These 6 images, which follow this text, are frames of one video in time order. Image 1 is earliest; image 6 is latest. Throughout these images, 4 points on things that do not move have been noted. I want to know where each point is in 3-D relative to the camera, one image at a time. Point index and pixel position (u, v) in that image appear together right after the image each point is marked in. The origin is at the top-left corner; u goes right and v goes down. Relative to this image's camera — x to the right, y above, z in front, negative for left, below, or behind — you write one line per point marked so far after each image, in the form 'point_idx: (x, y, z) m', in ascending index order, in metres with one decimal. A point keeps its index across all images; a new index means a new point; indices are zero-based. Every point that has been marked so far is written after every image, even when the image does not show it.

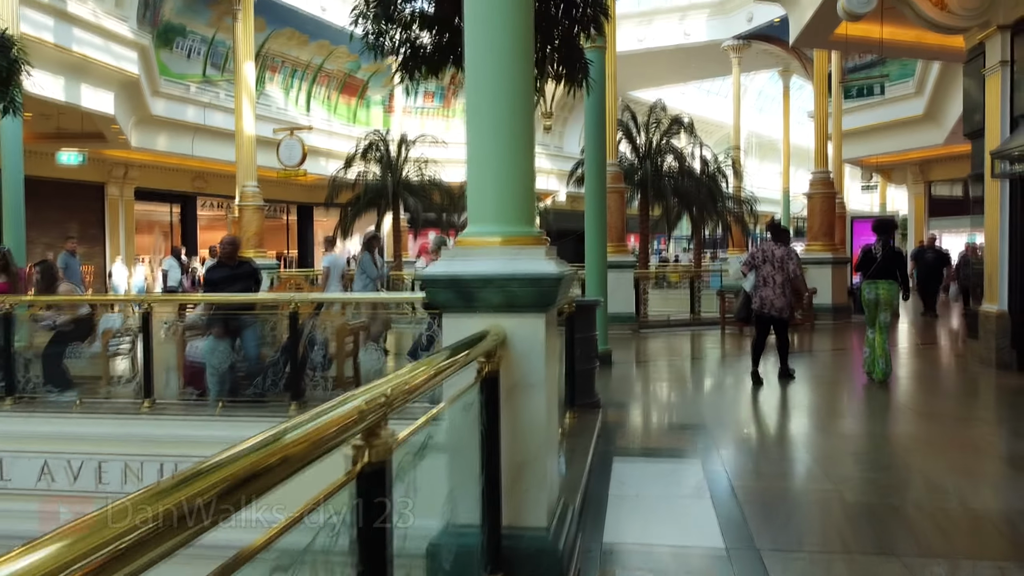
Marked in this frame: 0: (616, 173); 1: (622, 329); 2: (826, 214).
0: (+1.5, +1.7, +11.0) m
1: (+1.7, -0.6, +11.4) m
2: (+5.2, +1.2, +12.5) m
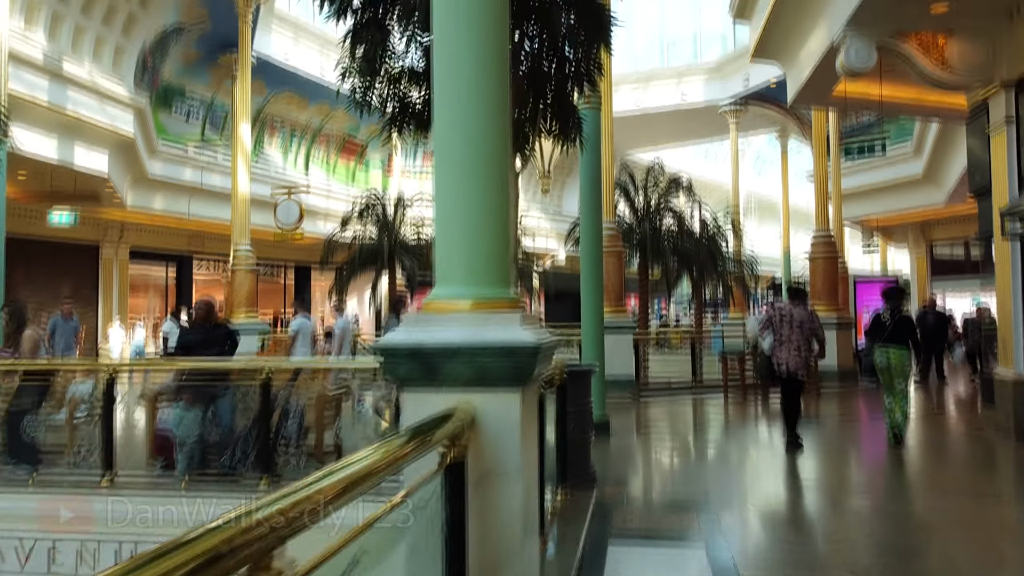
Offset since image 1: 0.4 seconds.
0: (+1.4, +0.8, +10.8) m
1: (+1.6, -1.5, +11.0) m
2: (+5.2, +0.2, +12.3) m
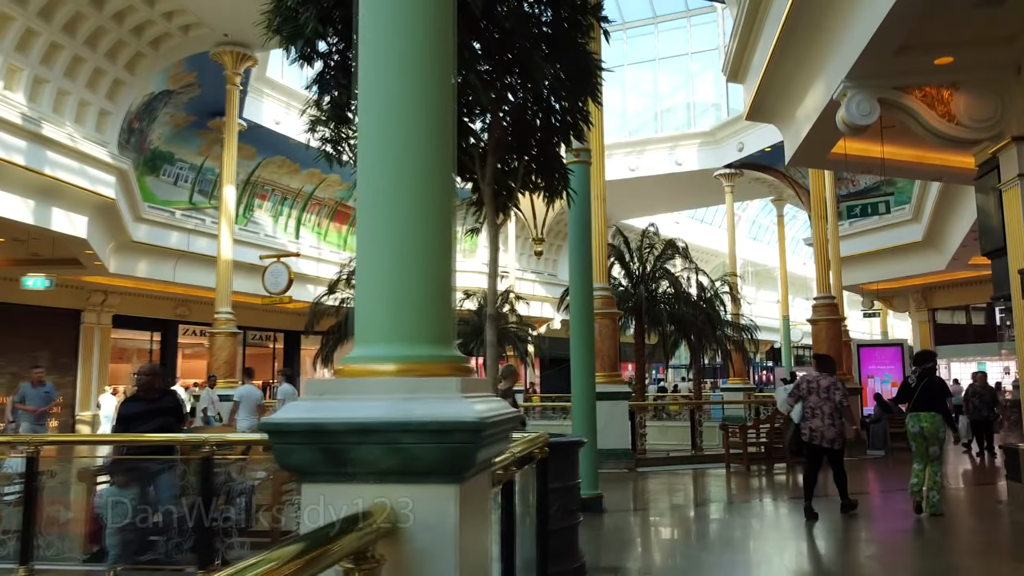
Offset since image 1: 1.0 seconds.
0: (+1.3, -0.1, +10.4) m
1: (+1.5, -2.5, +10.4) m
2: (+5.0, -0.8, +11.8) m
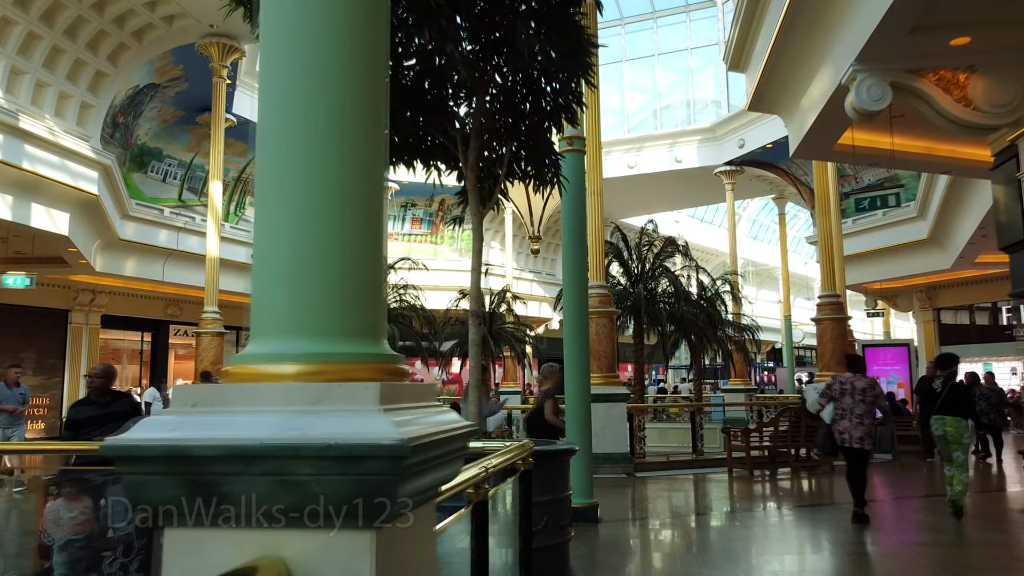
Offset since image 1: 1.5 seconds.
0: (+1.2, -0.1, +10.0) m
1: (+1.4, -2.4, +10.0) m
2: (+4.9, -0.8, +11.4) m
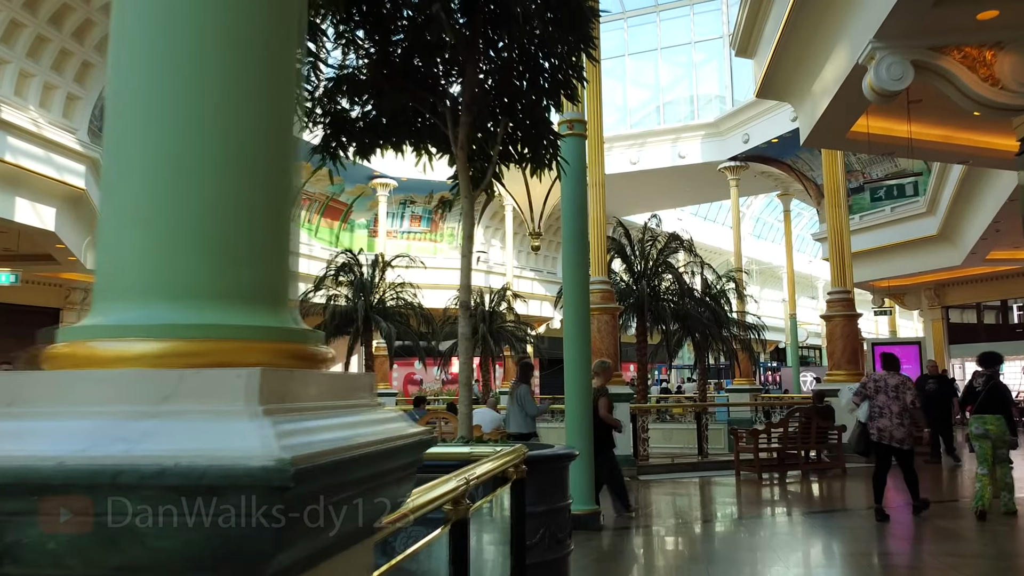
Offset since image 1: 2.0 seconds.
0: (+1.2, 0.0, +9.6) m
1: (+1.4, -2.4, +9.6) m
2: (+4.9, -0.8, +11.0) m
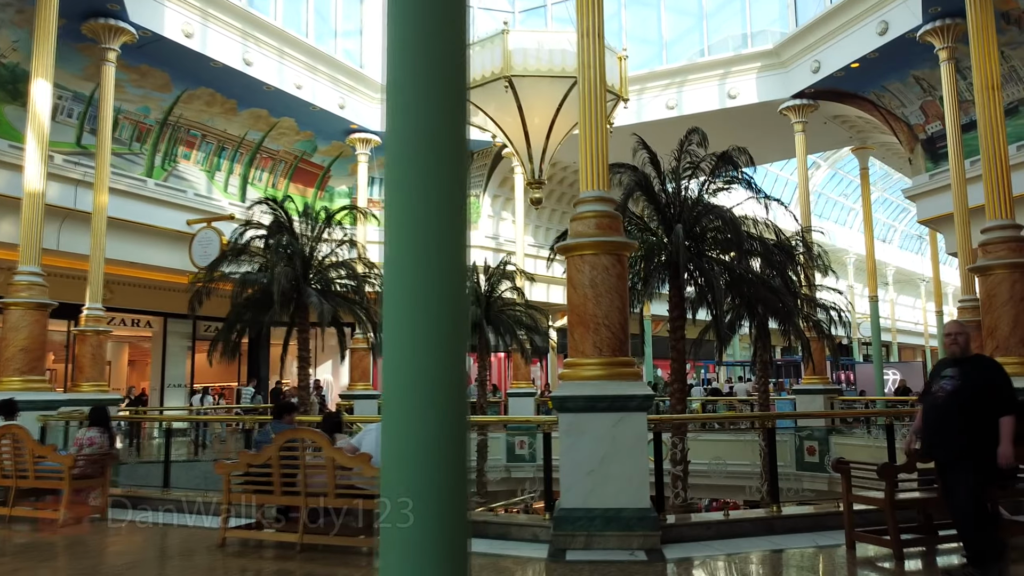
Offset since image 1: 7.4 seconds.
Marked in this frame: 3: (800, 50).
0: (+0.7, +0.5, +5.5) m
1: (+0.9, -1.8, +5.5) m
2: (+4.5, -0.2, +6.7) m
3: (+5.9, +4.9, +15.5) m
